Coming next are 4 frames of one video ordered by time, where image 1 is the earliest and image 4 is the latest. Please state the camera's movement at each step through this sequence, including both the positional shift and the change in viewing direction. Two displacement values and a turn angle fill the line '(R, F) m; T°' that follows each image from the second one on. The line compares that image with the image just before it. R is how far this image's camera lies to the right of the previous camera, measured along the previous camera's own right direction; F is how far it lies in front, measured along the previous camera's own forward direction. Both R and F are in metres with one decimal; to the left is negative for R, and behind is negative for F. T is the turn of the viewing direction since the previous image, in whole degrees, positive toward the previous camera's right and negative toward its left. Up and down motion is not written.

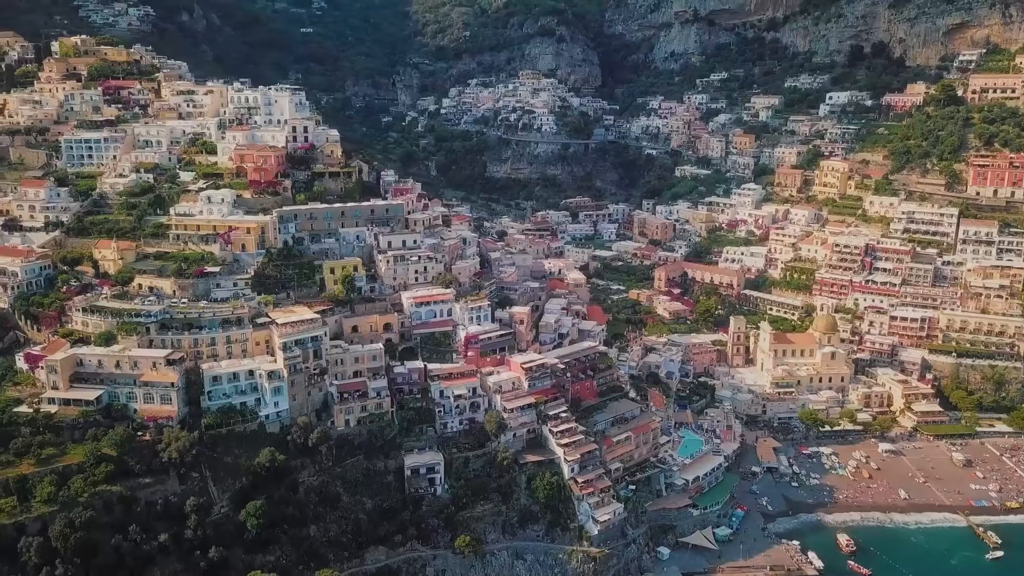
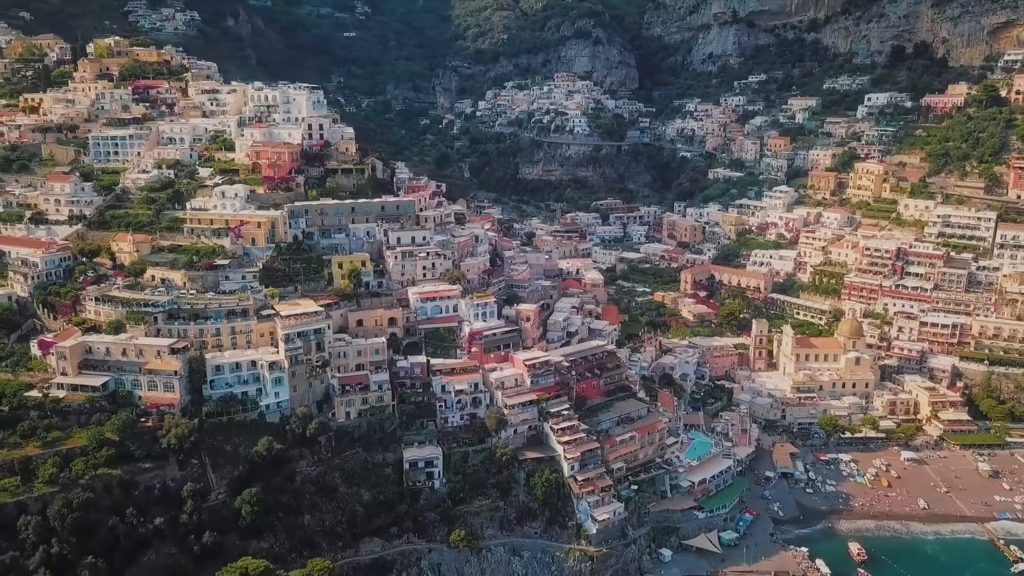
(+1.9, +0.1) m; -3°
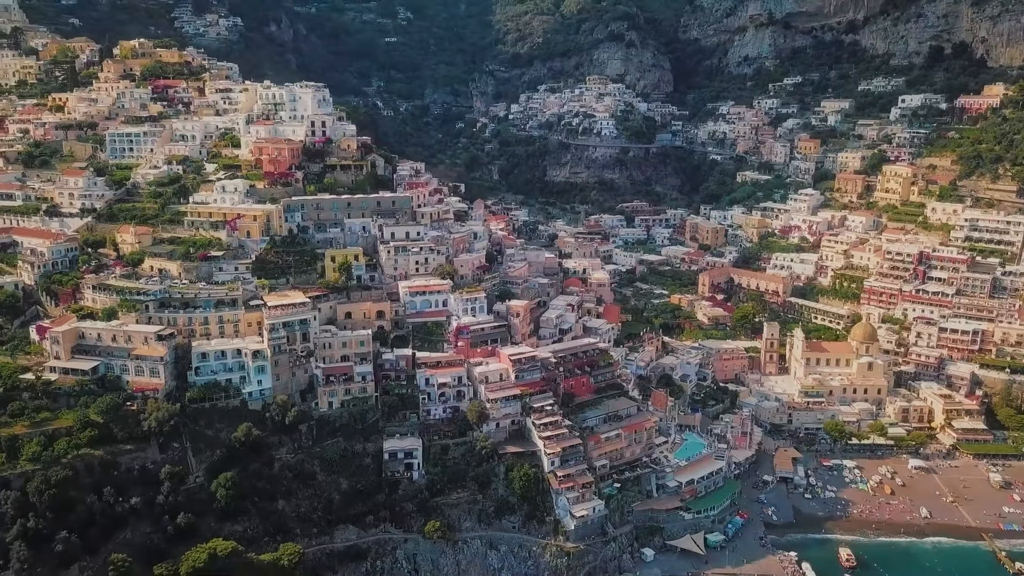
(+2.9, 0.0) m; -3°
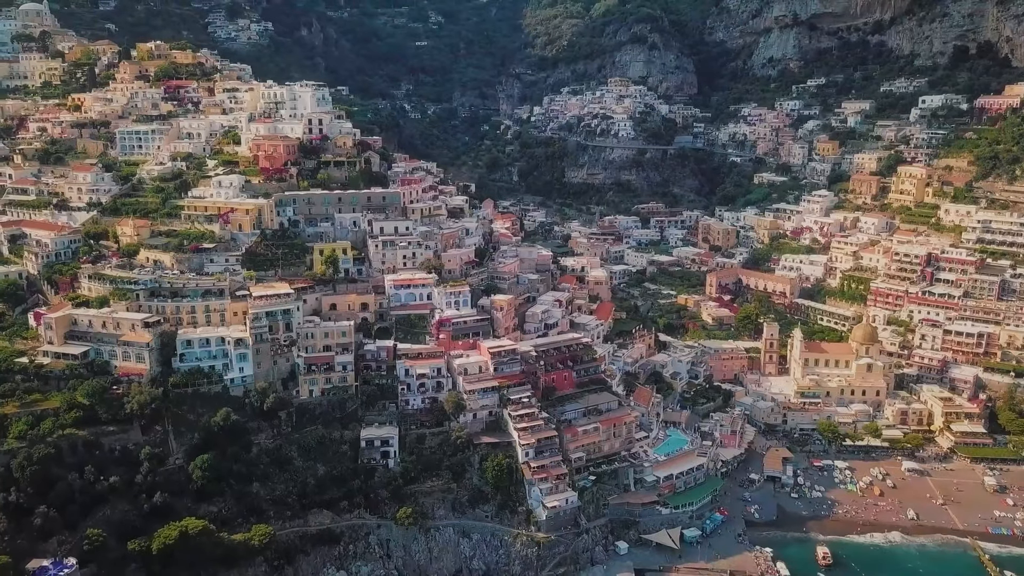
(+2.8, -0.5) m; -3°
